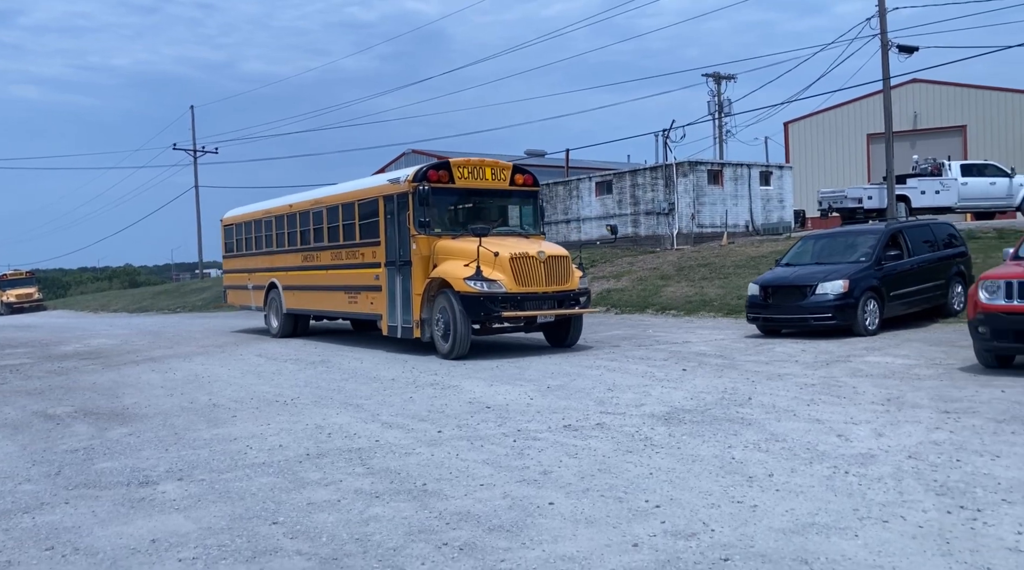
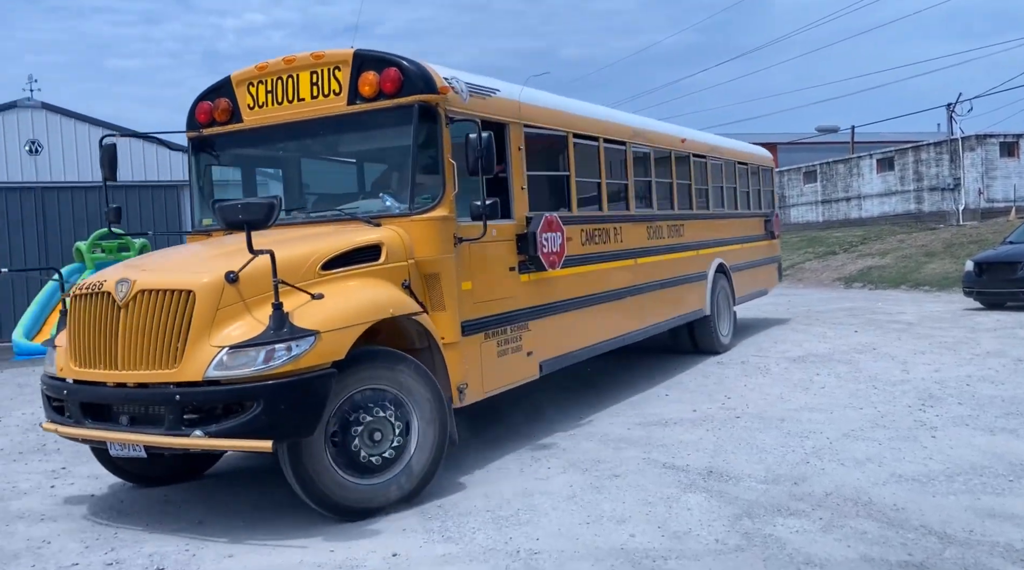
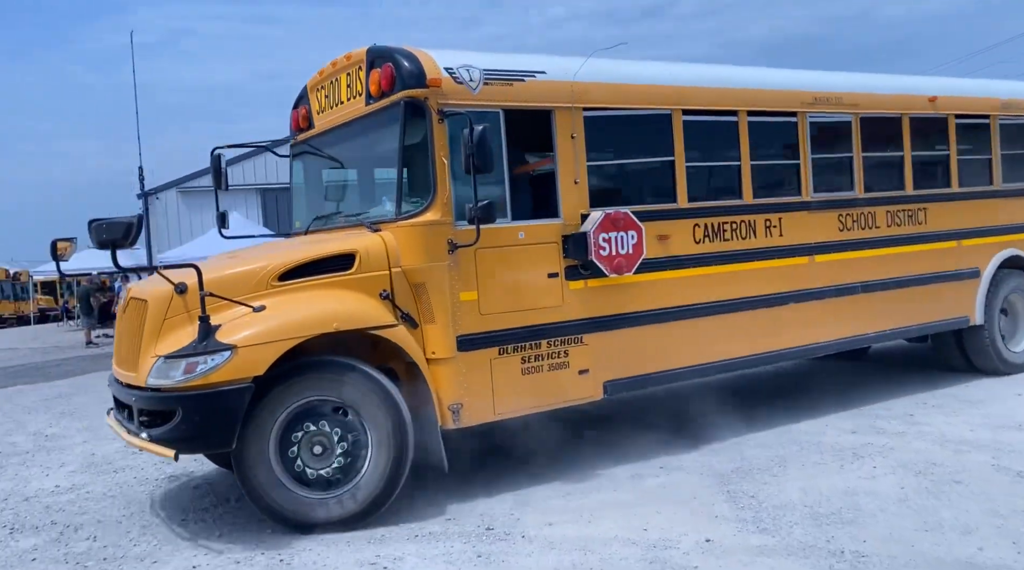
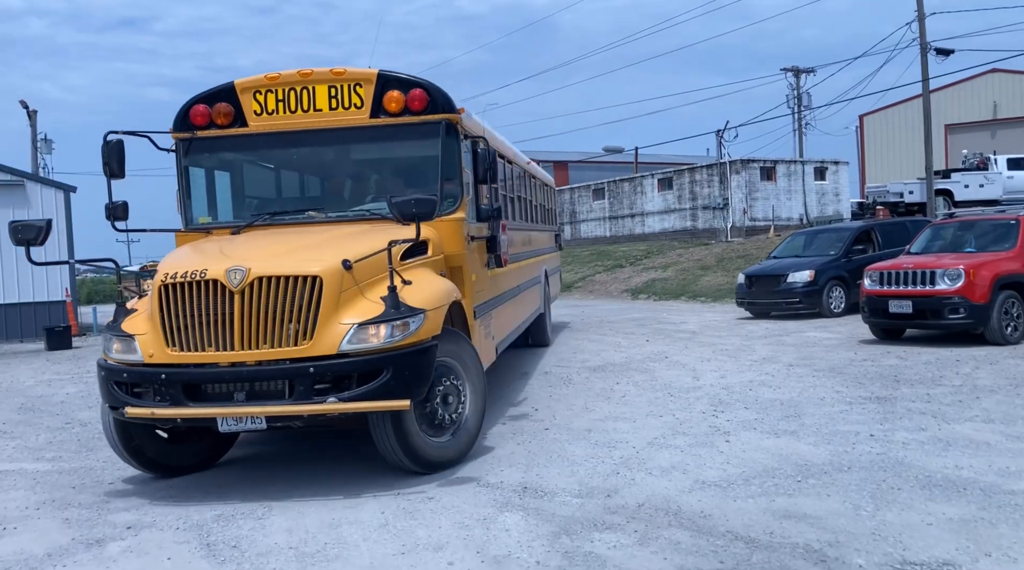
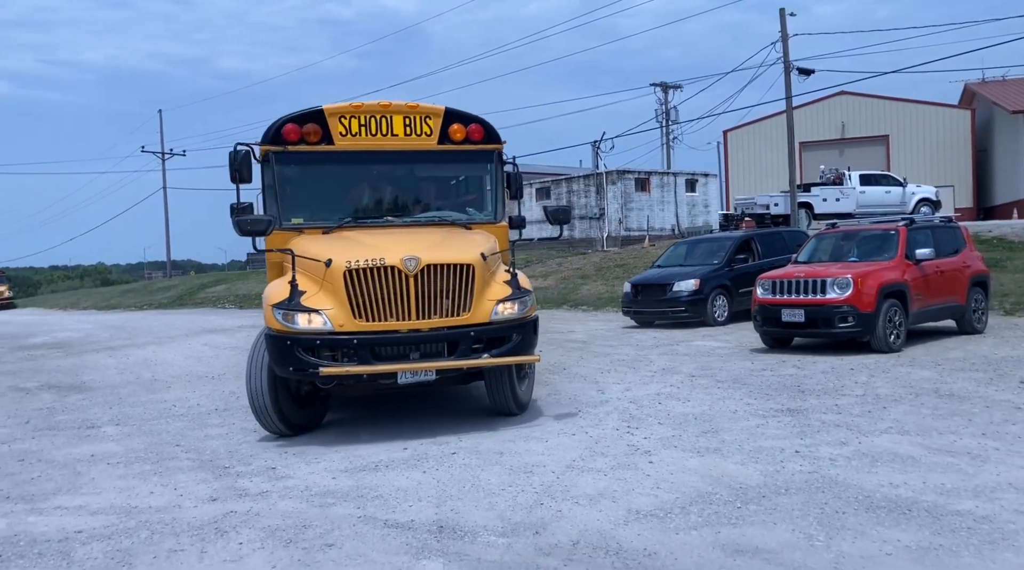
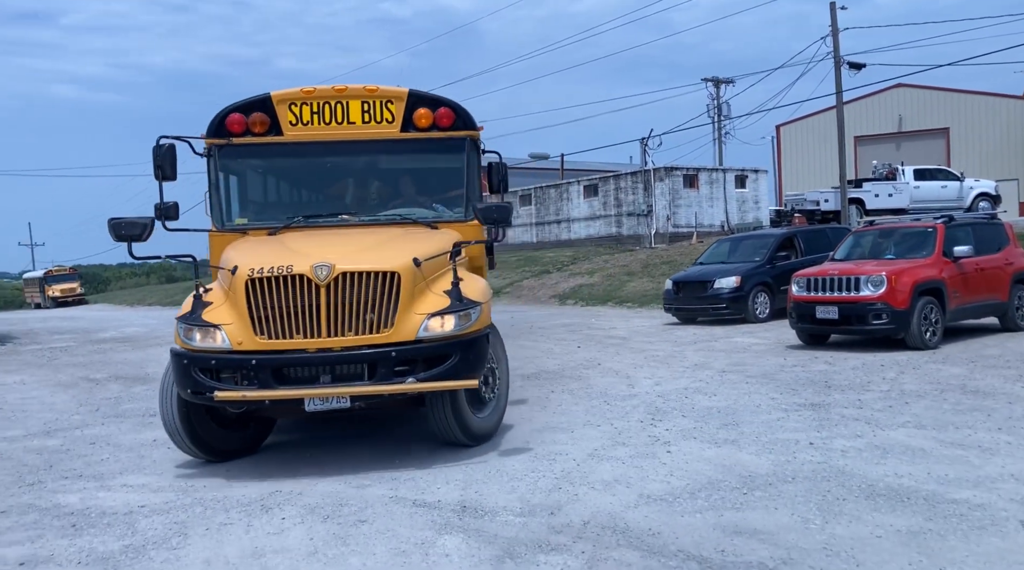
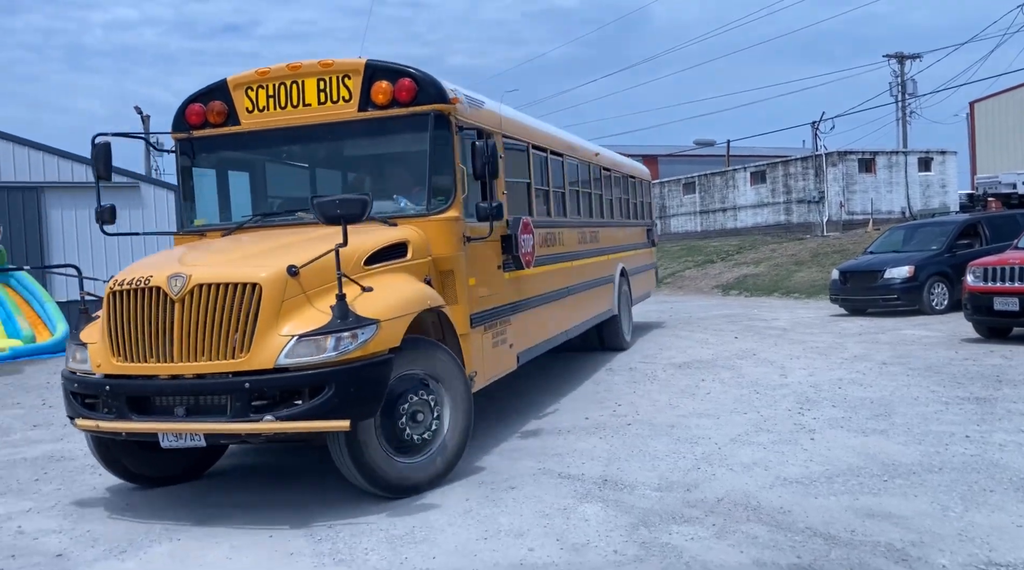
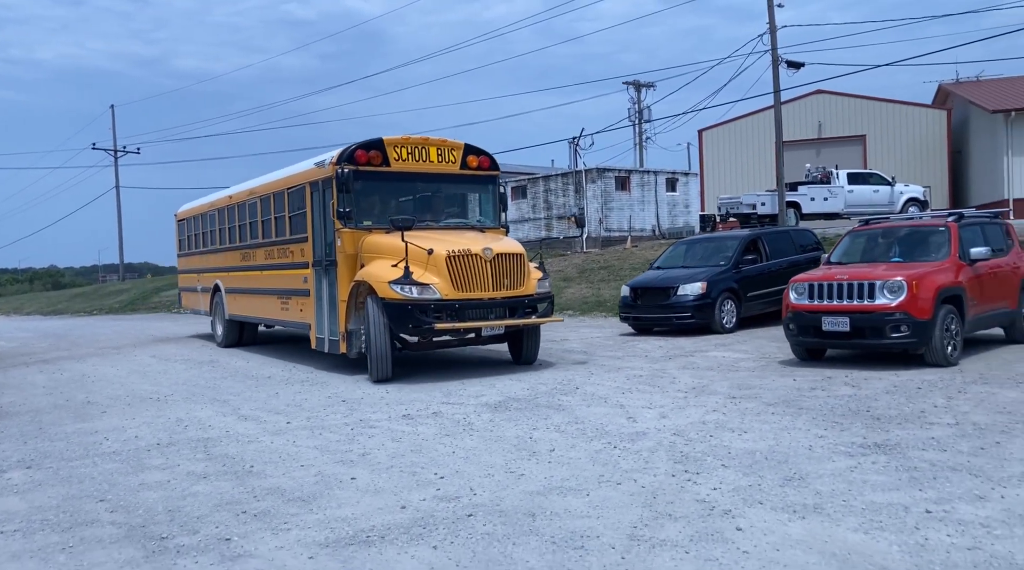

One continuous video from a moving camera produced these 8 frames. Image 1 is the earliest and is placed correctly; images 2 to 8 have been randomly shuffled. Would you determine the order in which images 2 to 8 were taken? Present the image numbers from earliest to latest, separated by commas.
8, 5, 6, 4, 7, 2, 3
